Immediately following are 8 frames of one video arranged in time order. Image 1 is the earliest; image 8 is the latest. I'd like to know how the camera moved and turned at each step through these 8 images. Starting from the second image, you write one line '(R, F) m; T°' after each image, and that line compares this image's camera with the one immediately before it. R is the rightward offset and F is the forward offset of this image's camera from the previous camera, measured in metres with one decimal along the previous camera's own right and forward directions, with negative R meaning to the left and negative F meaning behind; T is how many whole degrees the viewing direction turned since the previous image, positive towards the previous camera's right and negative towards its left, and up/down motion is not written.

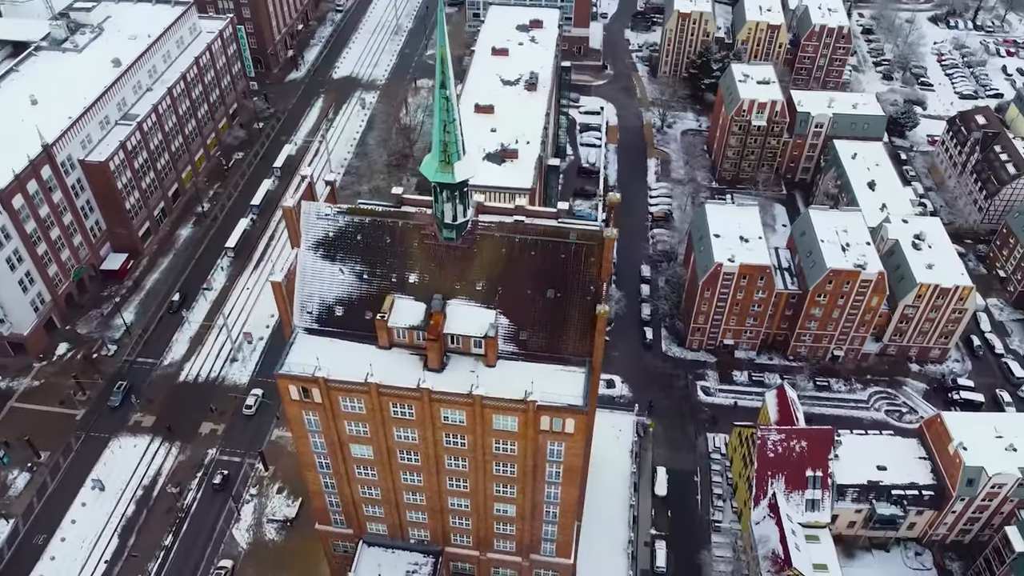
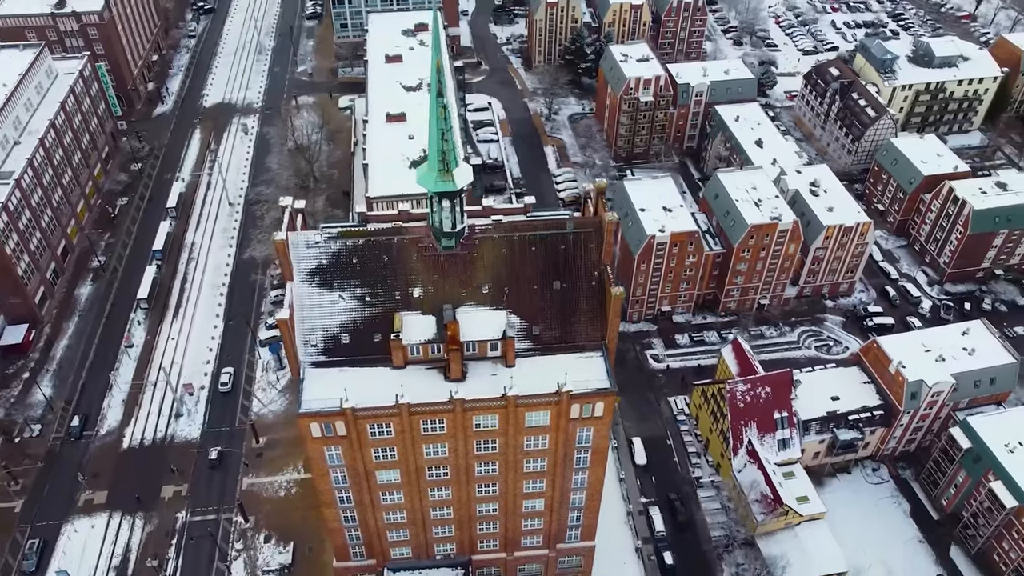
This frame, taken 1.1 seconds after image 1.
(-9.8, +0.5) m; +10°
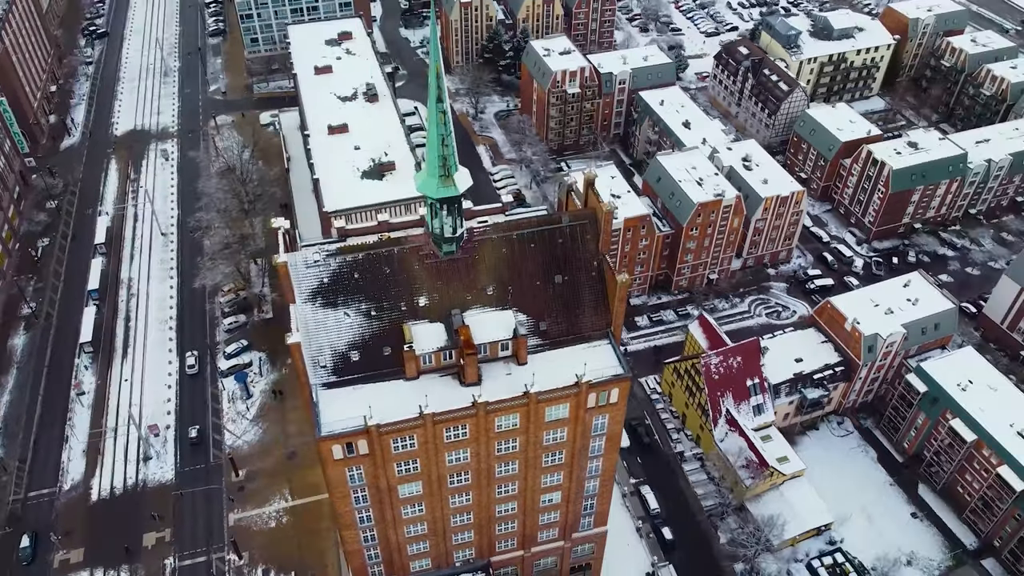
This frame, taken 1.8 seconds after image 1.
(-6.5, +0.1) m; +7°
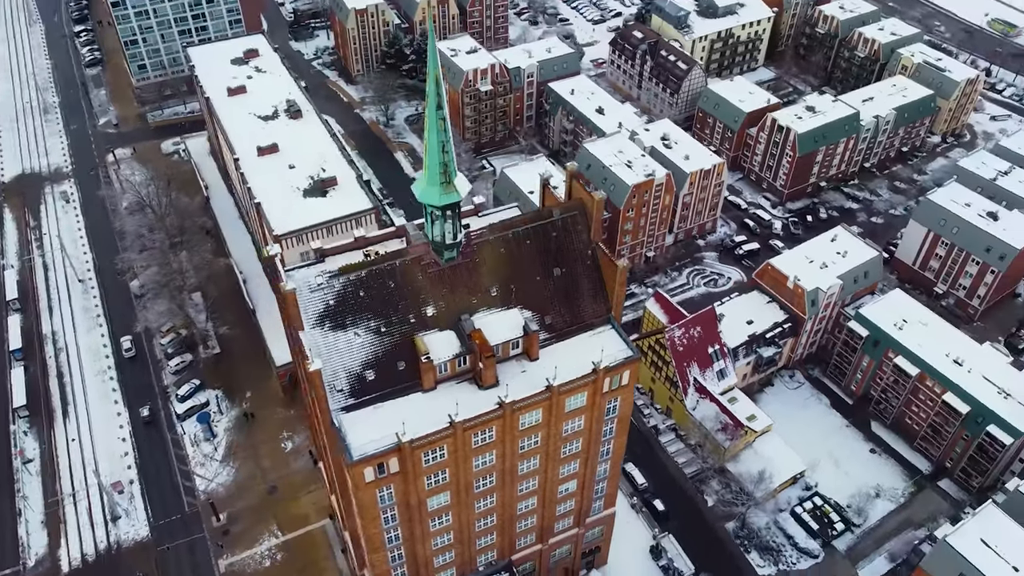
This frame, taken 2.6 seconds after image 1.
(-7.7, +0.2) m; +8°
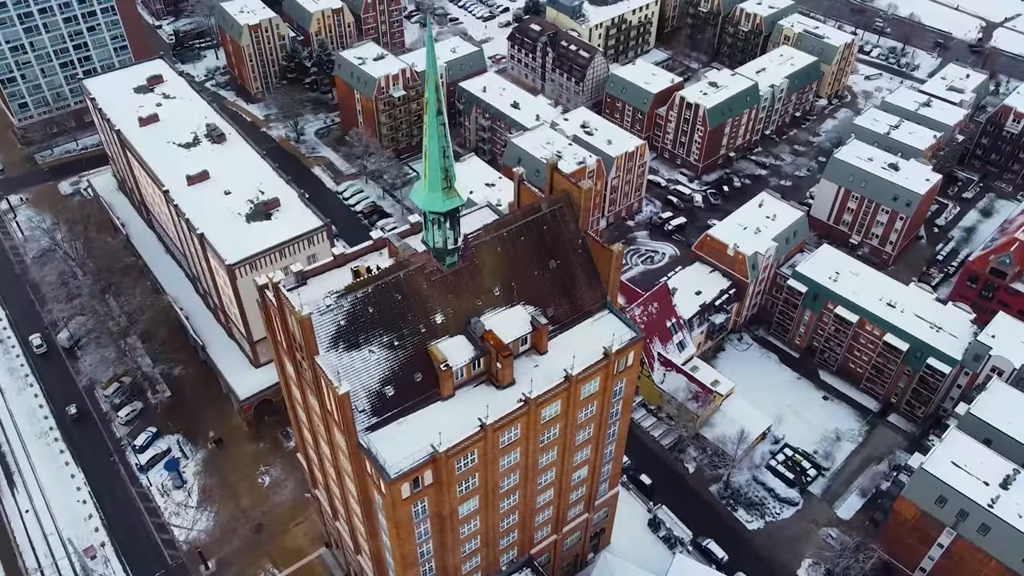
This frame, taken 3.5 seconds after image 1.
(-7.6, +0.2) m; +8°
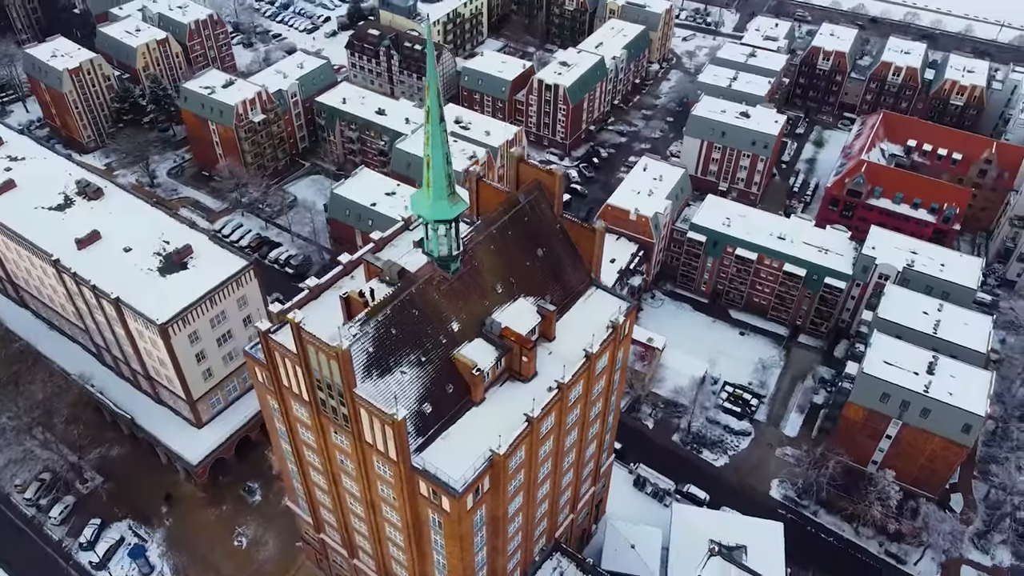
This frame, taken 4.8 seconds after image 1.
(-11.9, +0.8) m; +12°
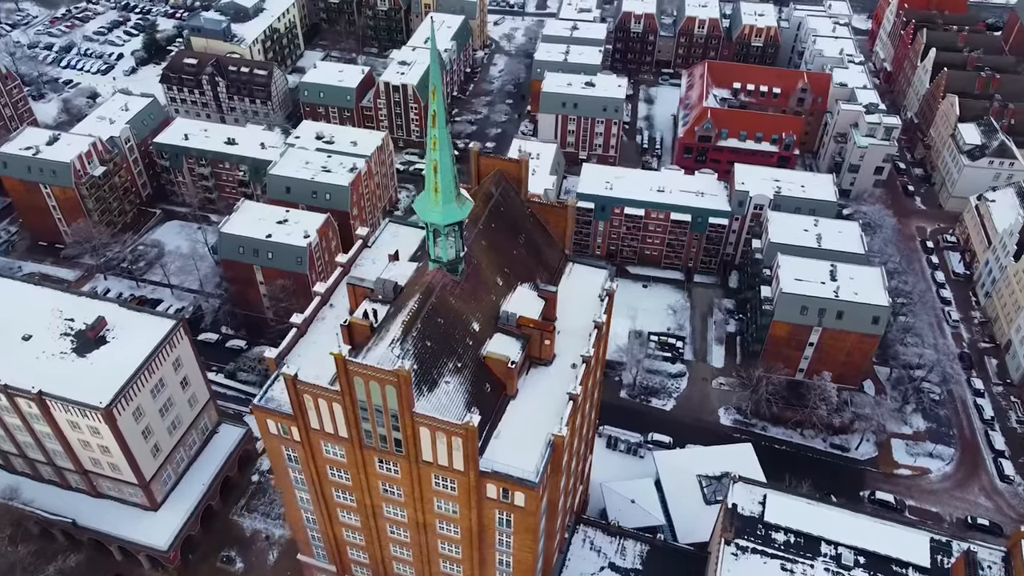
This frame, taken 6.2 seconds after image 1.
(-12.8, +1.1) m; +13°
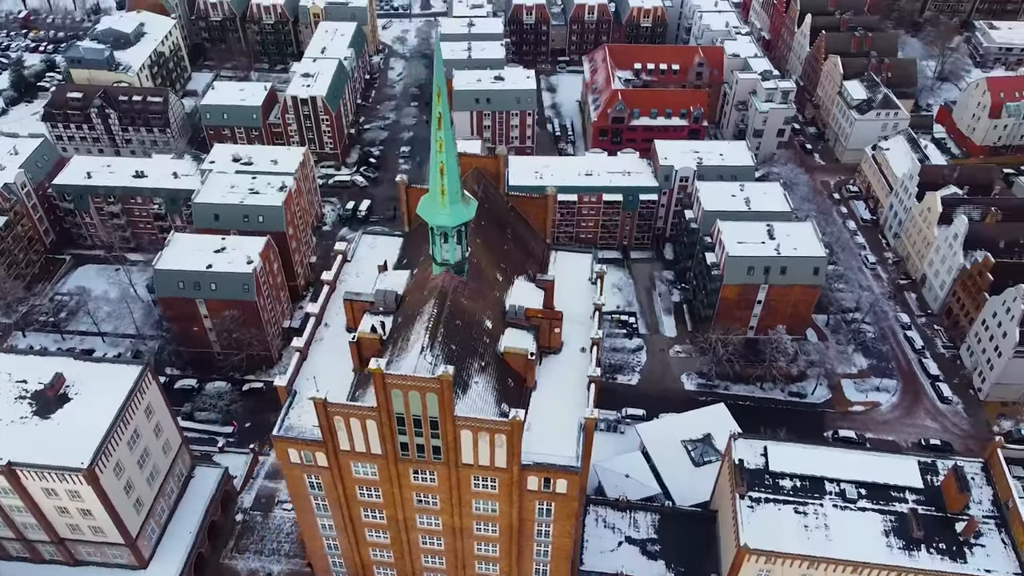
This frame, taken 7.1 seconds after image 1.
(-7.6, +0.2) m; +8°
